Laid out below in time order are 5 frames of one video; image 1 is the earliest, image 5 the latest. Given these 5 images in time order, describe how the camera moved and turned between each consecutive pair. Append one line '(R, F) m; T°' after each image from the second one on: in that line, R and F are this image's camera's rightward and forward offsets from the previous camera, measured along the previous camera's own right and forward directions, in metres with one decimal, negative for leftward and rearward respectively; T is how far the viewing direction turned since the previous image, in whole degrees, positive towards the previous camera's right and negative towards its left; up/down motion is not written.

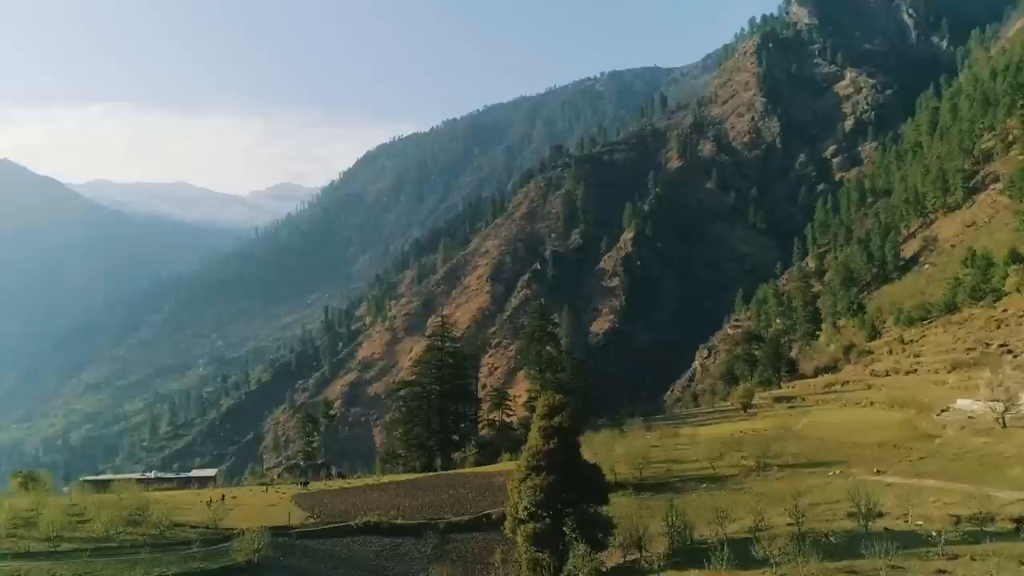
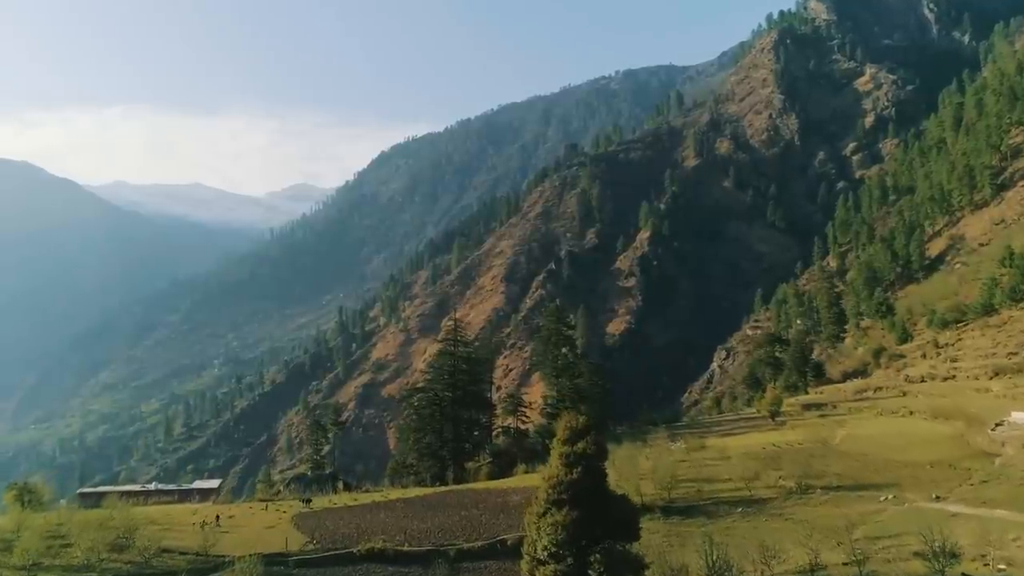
(-0.1, +2.1) m; -1°
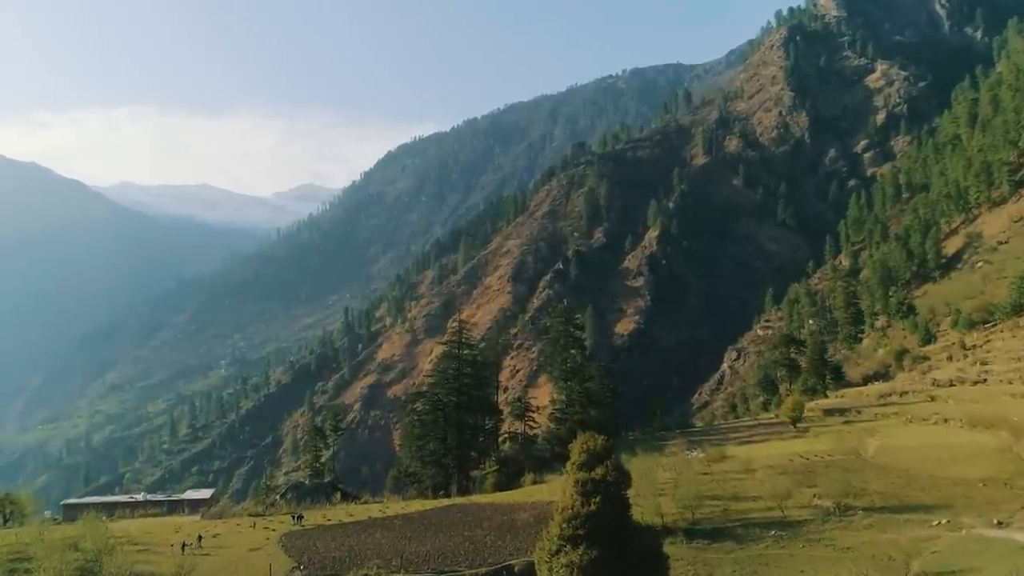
(0.0, +2.1) m; -1°
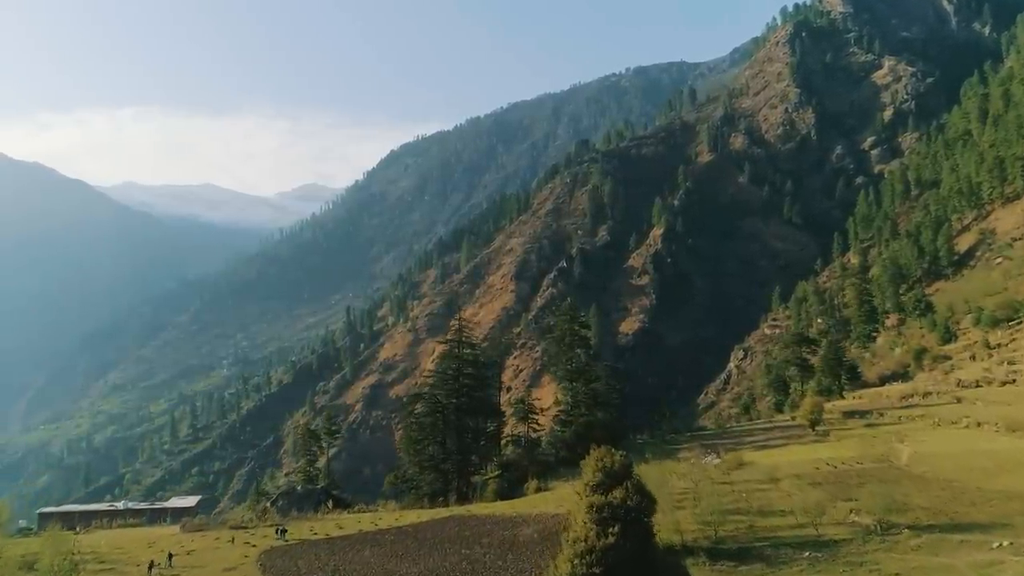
(0.0, +2.2) m; 0°
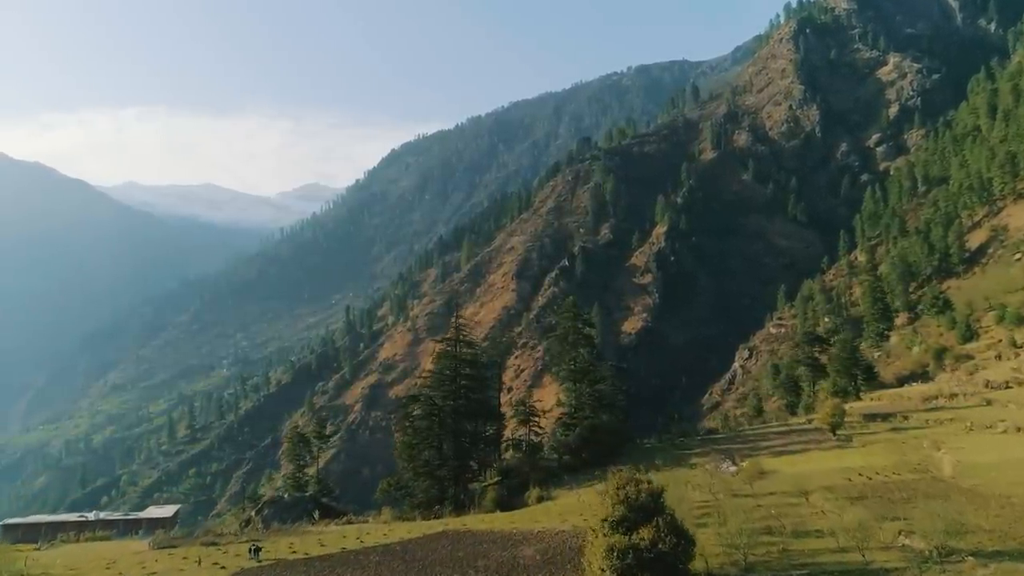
(+0.1, +2.5) m; 0°
